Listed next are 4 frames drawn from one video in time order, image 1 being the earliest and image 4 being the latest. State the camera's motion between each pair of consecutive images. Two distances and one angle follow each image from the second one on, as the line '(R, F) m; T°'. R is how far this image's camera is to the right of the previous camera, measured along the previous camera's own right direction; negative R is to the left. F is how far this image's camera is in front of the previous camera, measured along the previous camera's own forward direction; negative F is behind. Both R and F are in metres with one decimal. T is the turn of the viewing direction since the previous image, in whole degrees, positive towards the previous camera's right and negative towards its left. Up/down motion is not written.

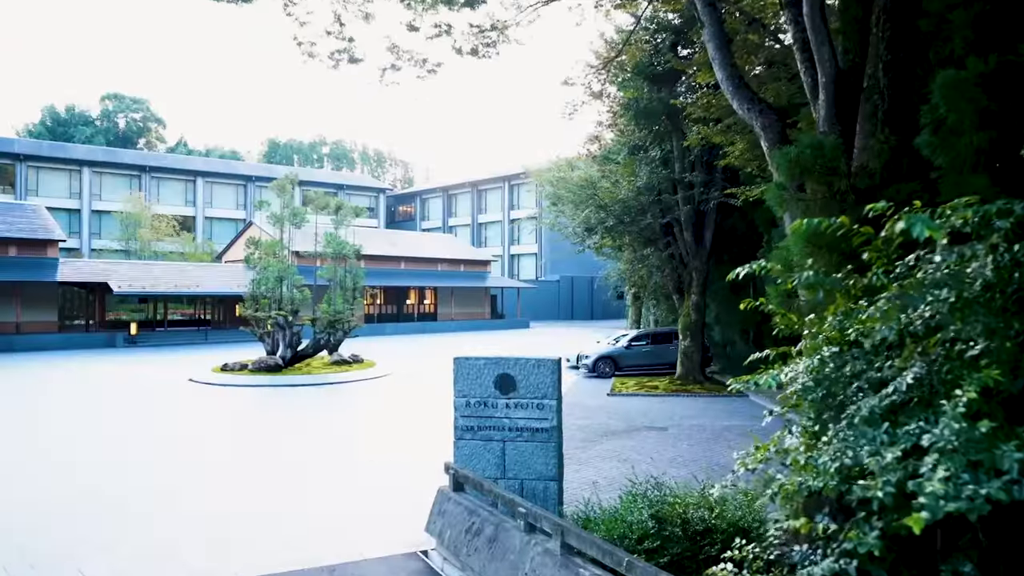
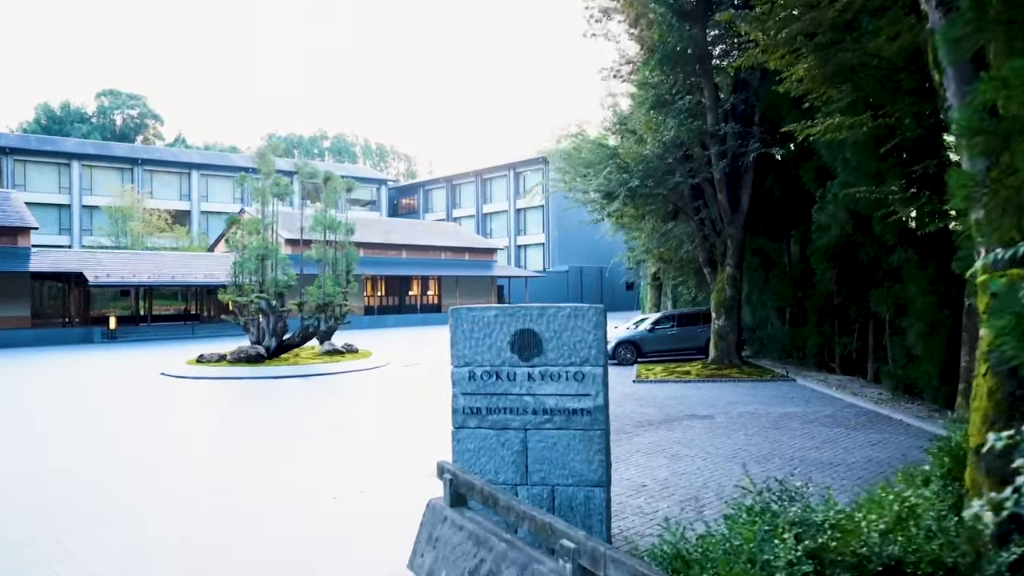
(-0.1, +2.2) m; 0°
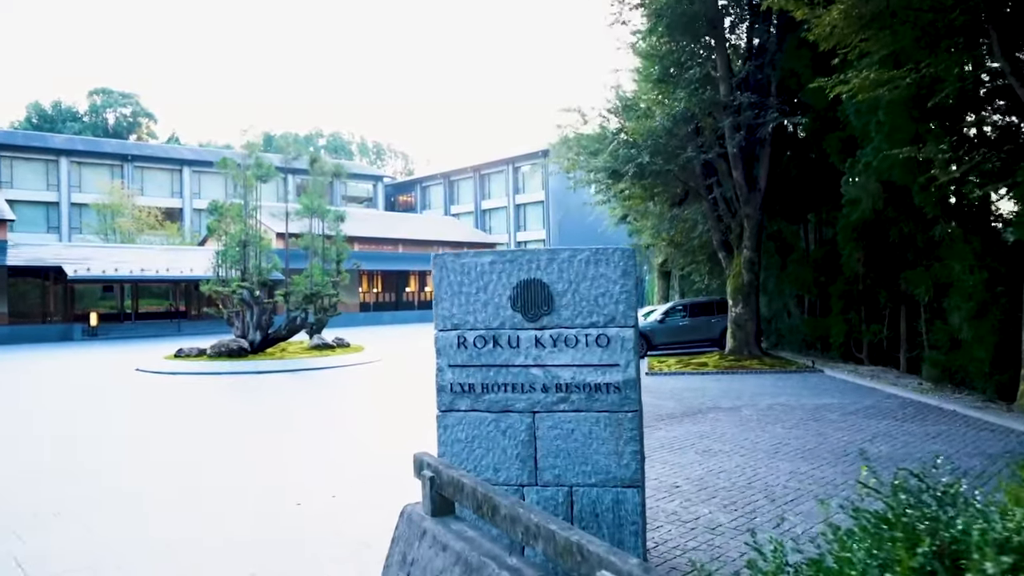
(0.0, +1.1) m; 0°
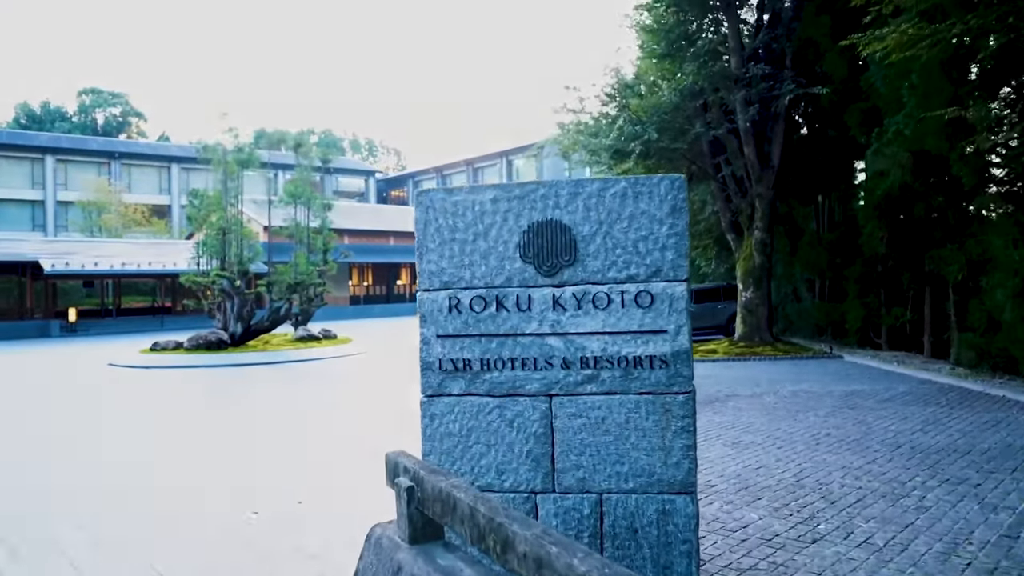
(-0.1, +0.9) m; 0°
